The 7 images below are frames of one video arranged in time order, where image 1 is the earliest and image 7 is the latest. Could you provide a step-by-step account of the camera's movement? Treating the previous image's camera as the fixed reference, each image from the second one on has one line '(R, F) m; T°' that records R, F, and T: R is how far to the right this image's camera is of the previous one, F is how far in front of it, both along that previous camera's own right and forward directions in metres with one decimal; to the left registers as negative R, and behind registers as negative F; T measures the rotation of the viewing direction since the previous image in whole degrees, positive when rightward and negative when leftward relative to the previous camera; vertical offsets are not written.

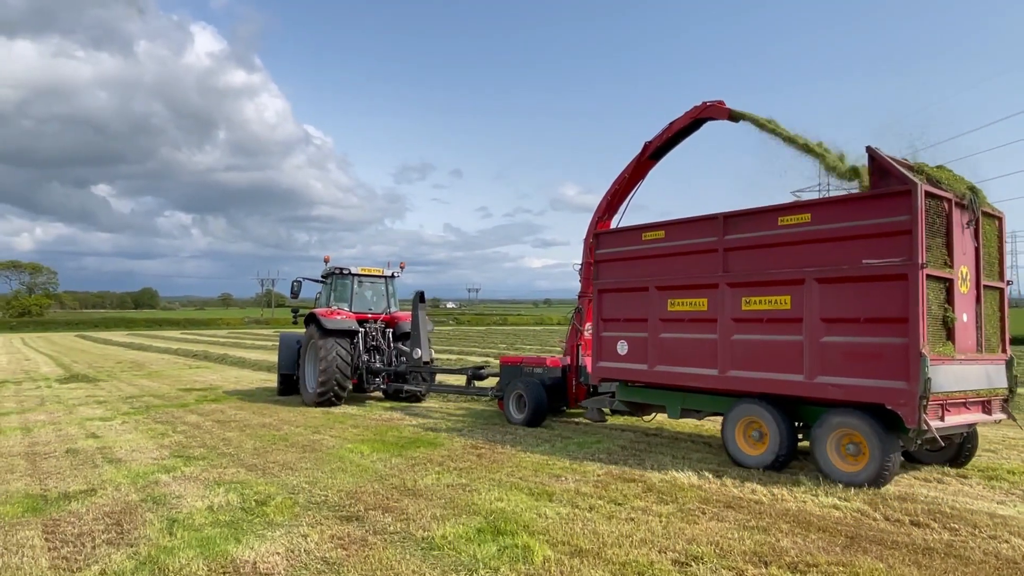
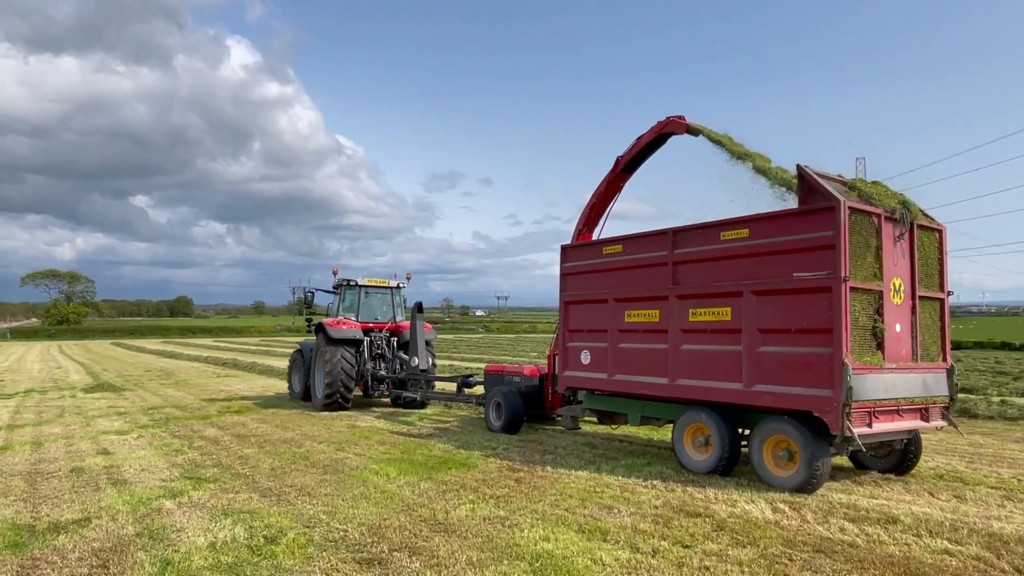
(+0.7, -0.3) m; -3°
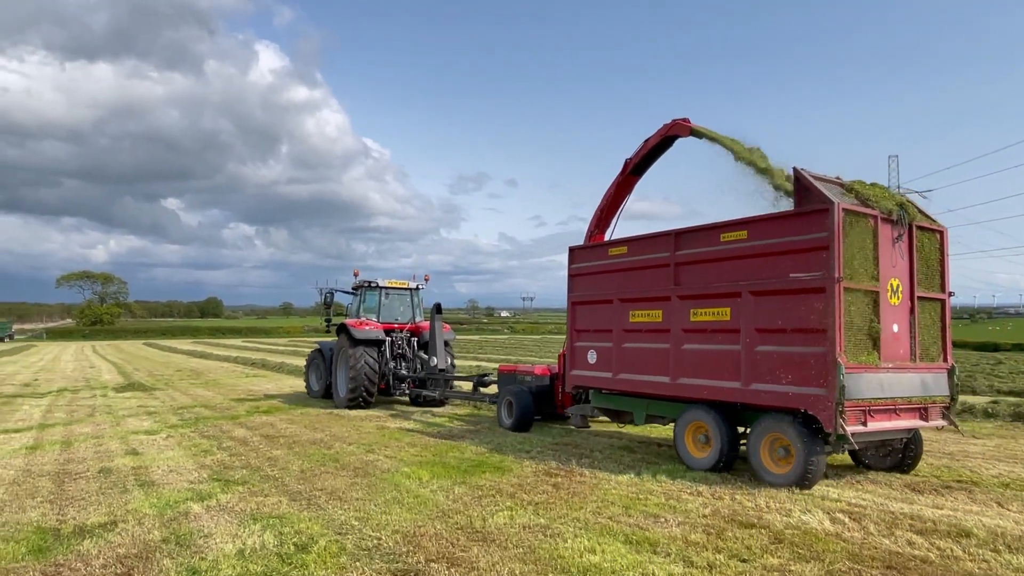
(+0.2, -0.2) m; -2°
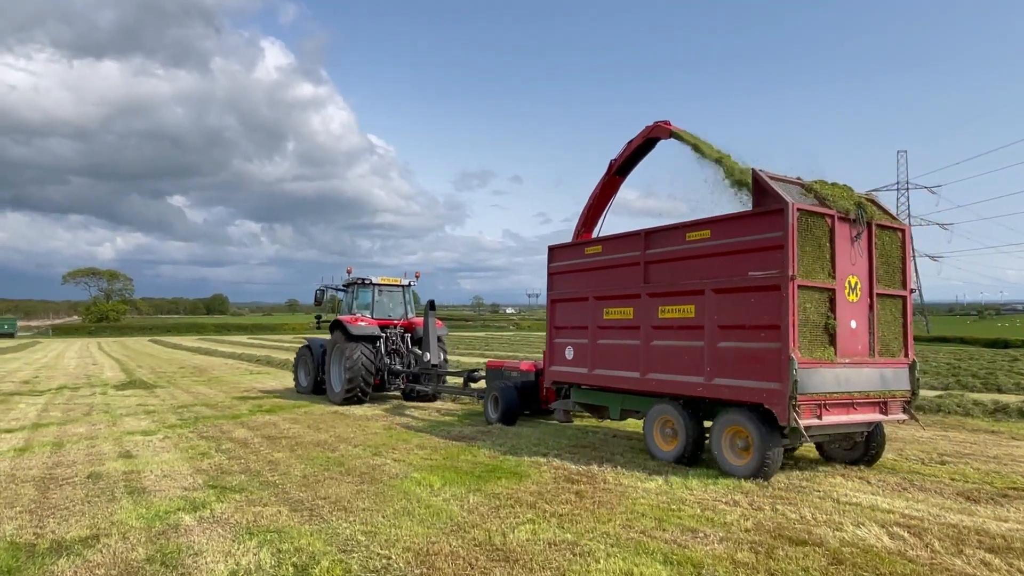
(+0.3, -0.2) m; 0°
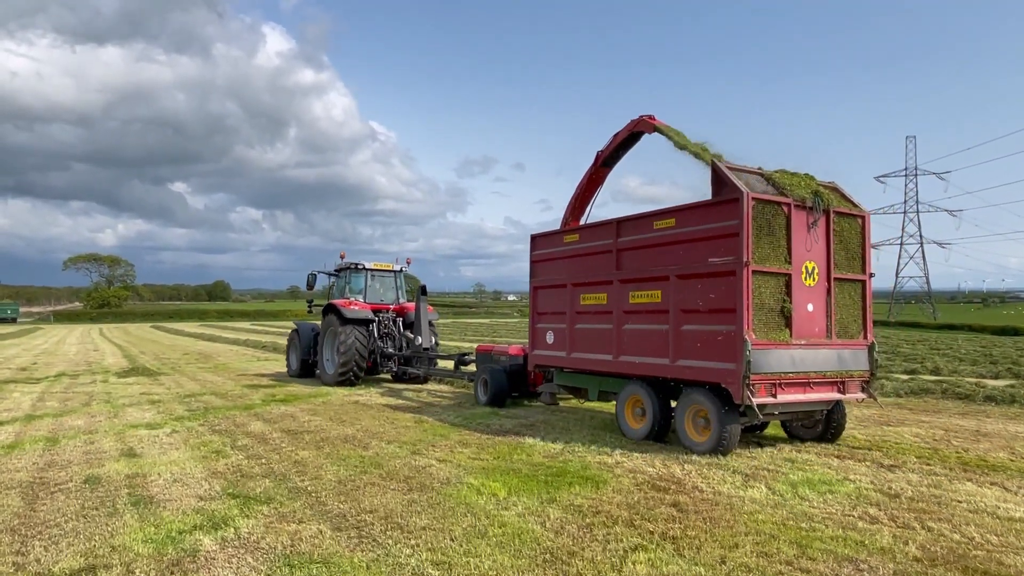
(+0.3, -0.4) m; 0°
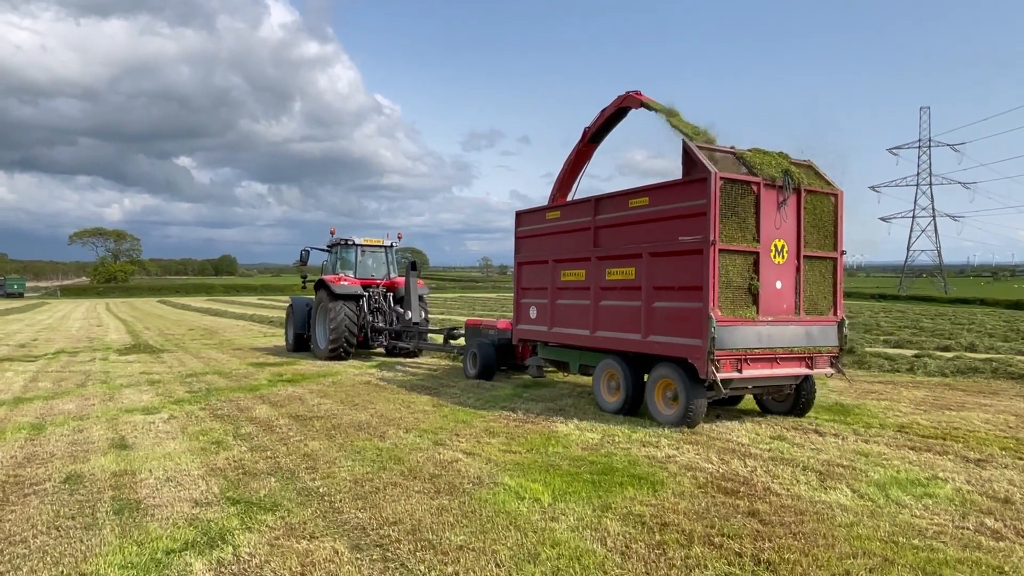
(+0.3, -0.2) m; -1°
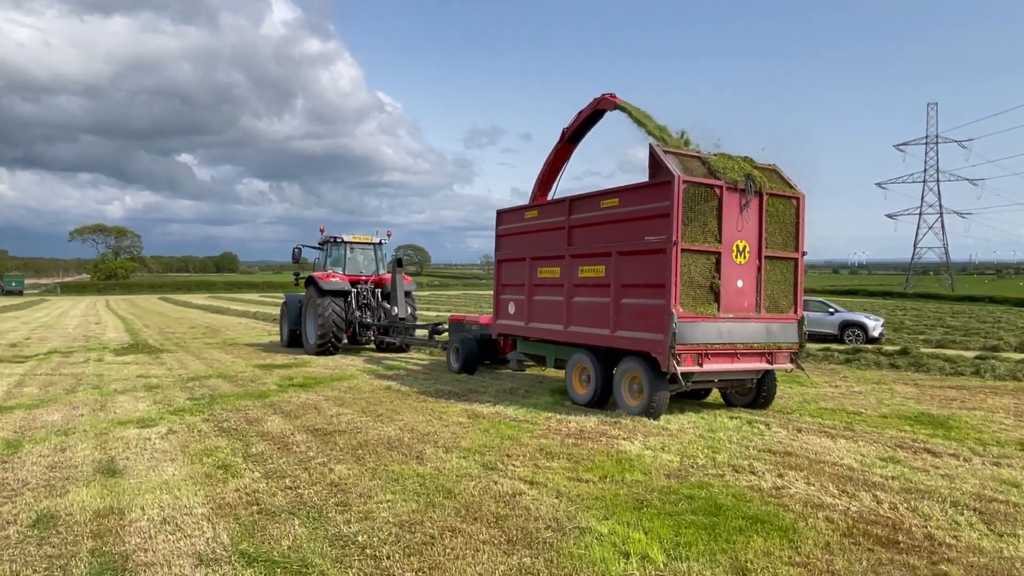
(+0.3, -0.3) m; 0°
